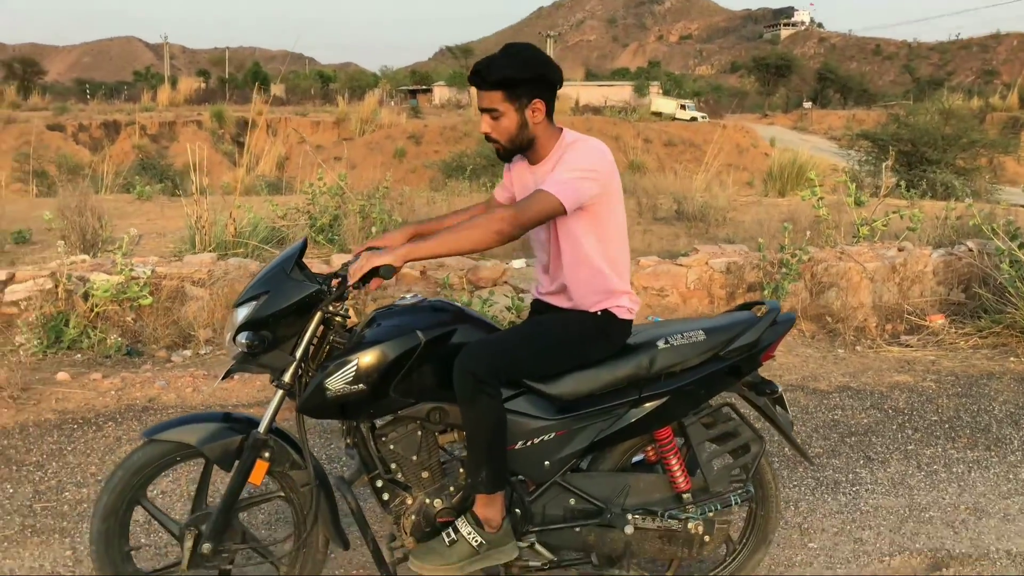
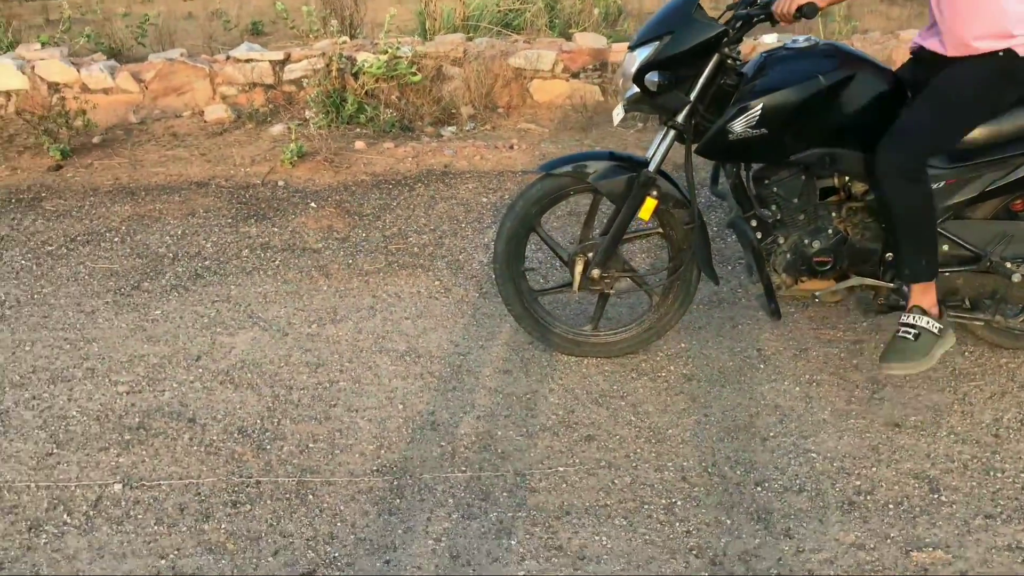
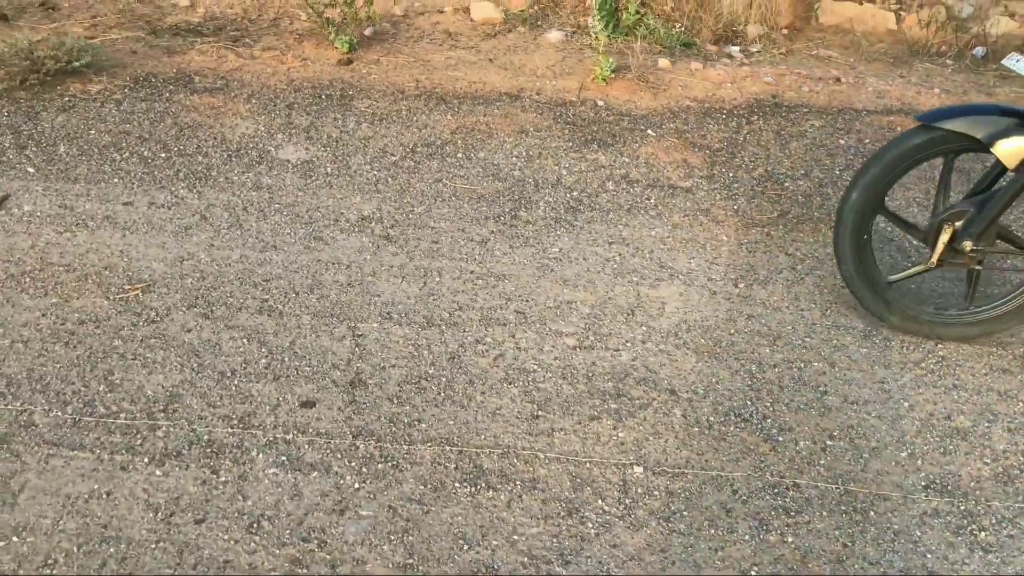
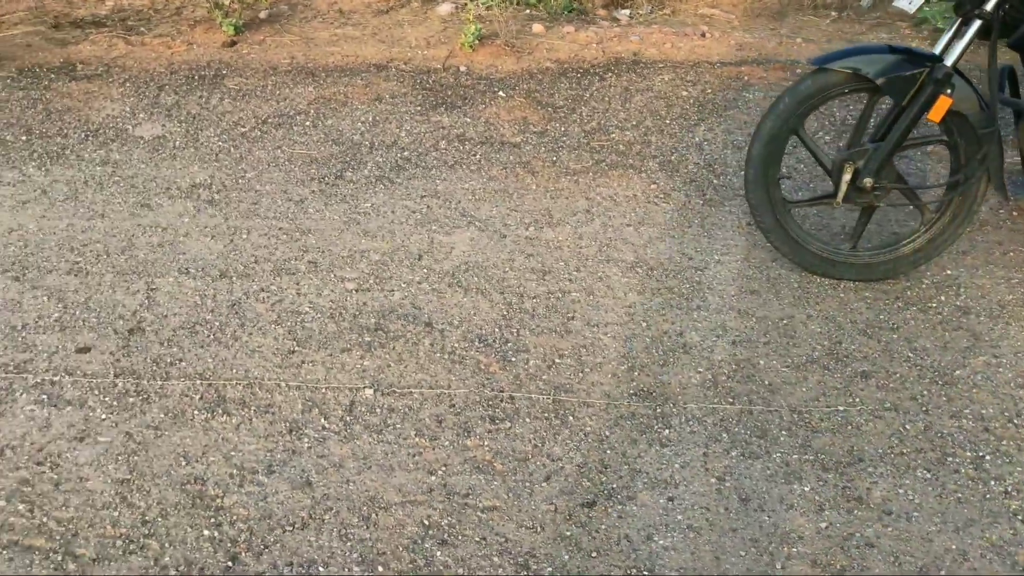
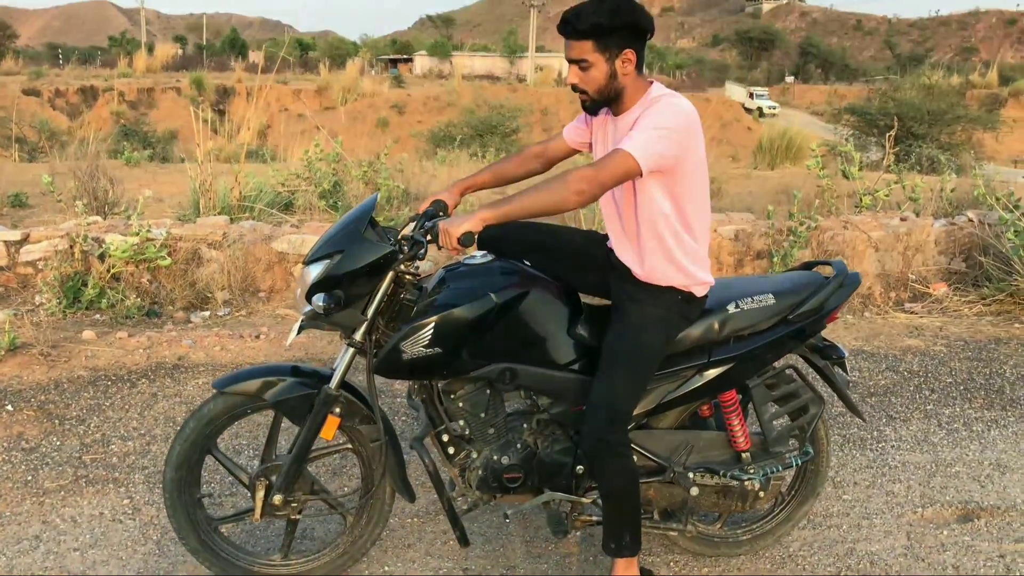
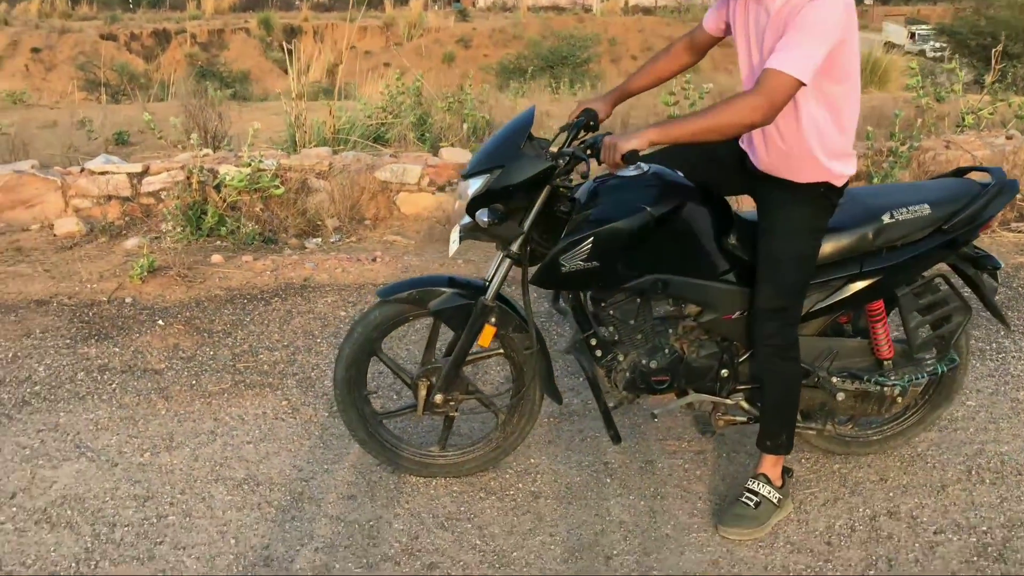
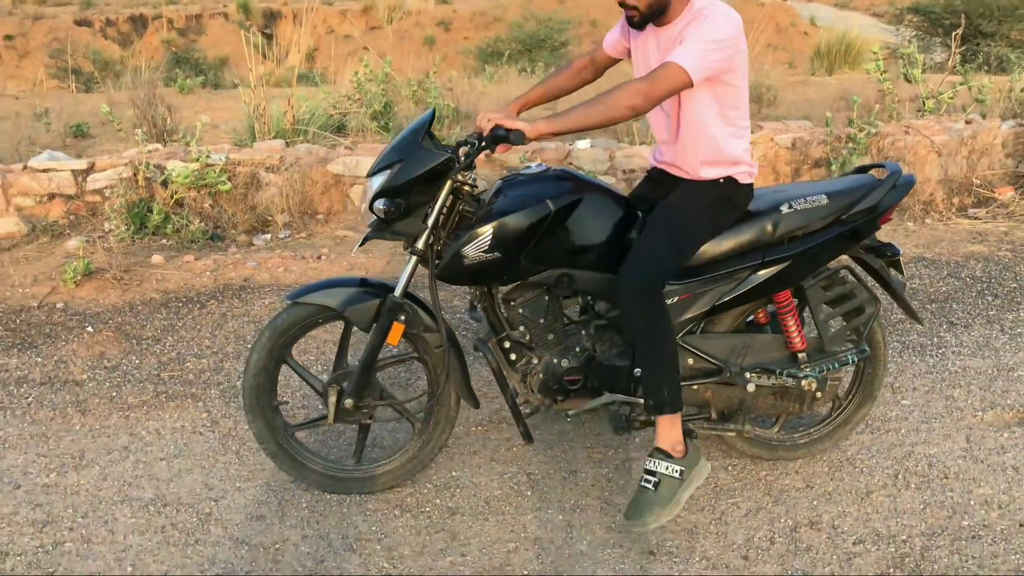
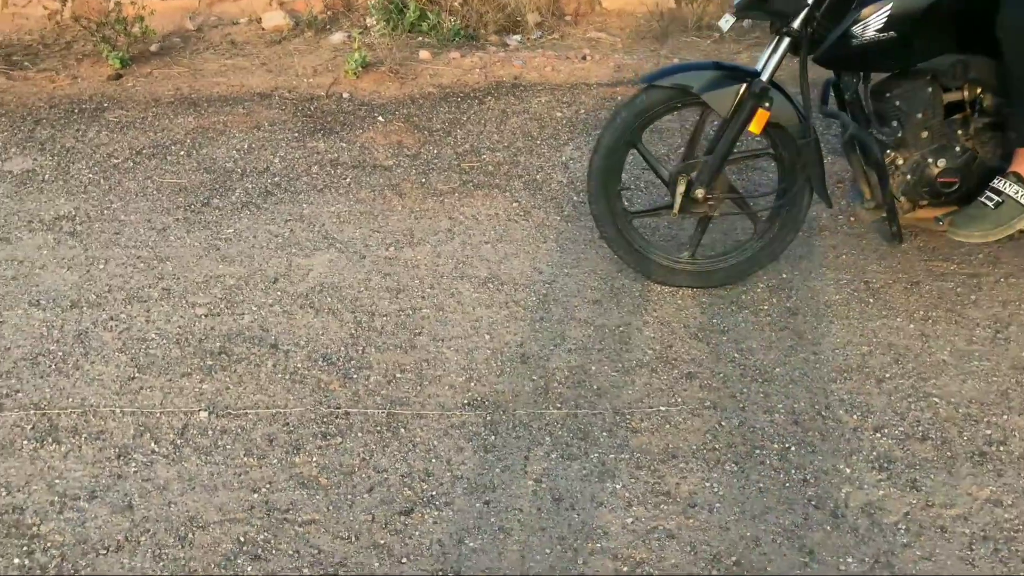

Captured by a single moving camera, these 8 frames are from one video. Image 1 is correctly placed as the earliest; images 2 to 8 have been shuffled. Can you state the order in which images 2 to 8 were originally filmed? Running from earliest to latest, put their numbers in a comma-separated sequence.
7, 5, 6, 2, 8, 4, 3
